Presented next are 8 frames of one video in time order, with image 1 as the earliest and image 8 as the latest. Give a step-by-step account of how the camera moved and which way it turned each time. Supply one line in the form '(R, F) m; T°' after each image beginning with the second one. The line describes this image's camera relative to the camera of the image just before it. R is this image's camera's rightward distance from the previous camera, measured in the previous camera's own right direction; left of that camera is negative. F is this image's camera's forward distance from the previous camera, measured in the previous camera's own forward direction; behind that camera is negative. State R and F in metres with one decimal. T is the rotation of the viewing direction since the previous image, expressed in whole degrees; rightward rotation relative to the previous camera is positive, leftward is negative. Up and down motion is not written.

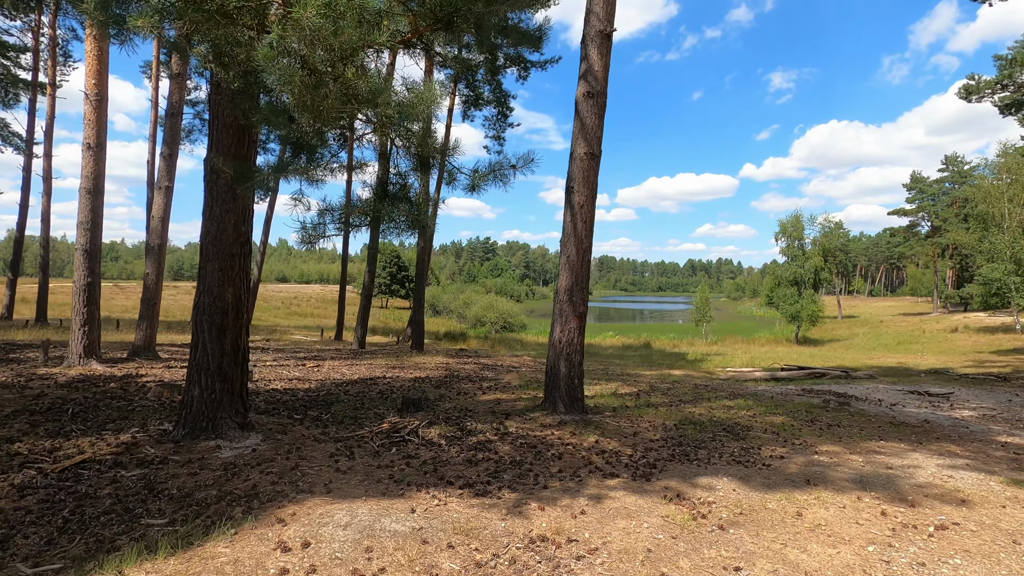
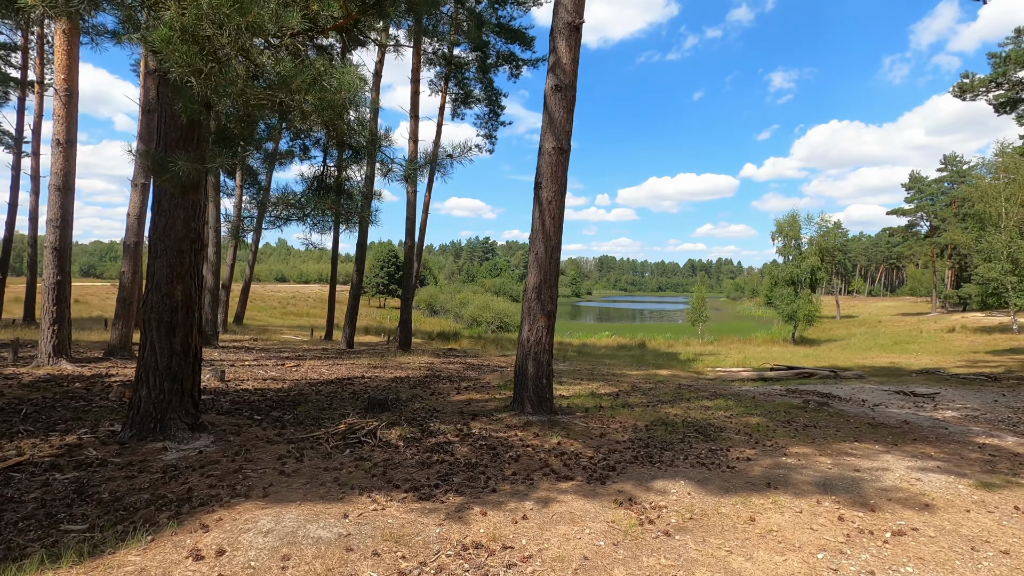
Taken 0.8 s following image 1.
(+0.5, +0.1) m; 0°
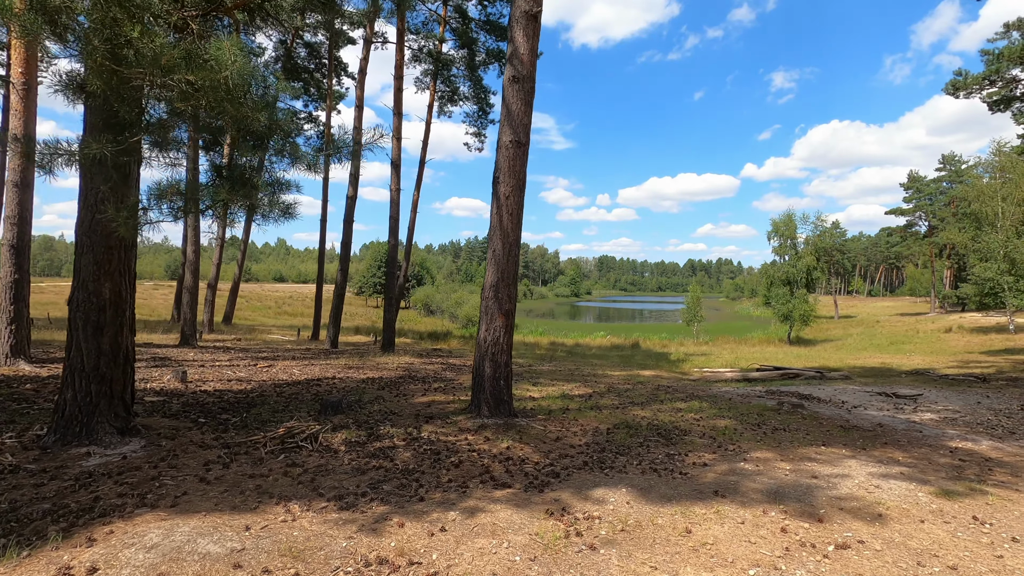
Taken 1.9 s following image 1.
(+0.6, +0.2) m; 0°
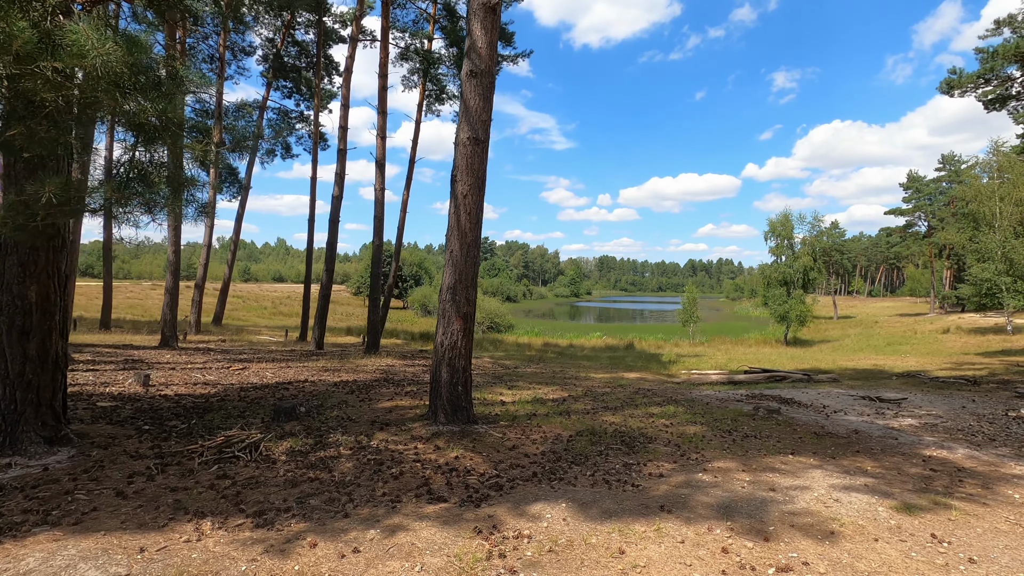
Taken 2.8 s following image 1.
(+0.6, +0.2) m; 0°
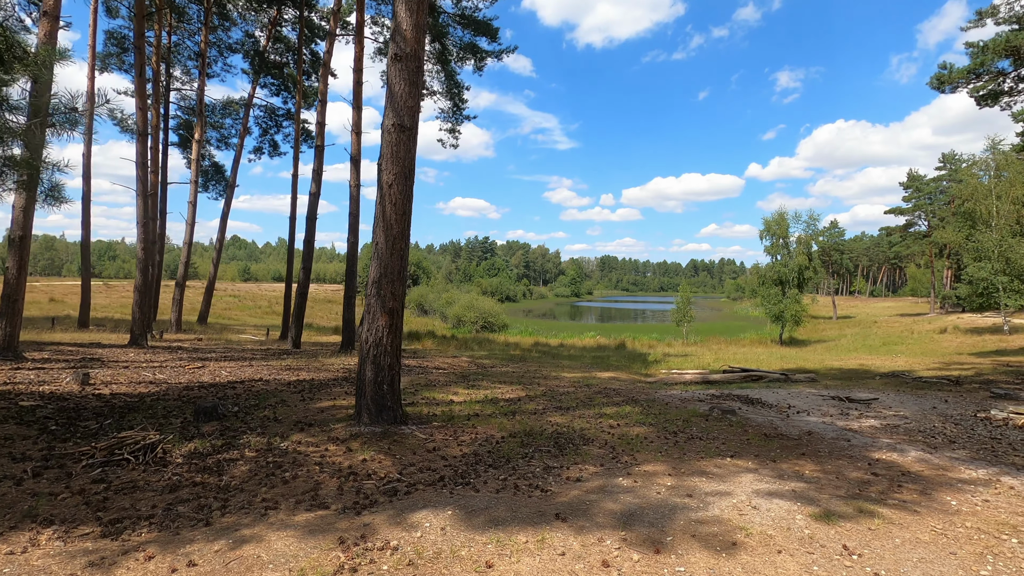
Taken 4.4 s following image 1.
(+0.9, +0.3) m; 0°
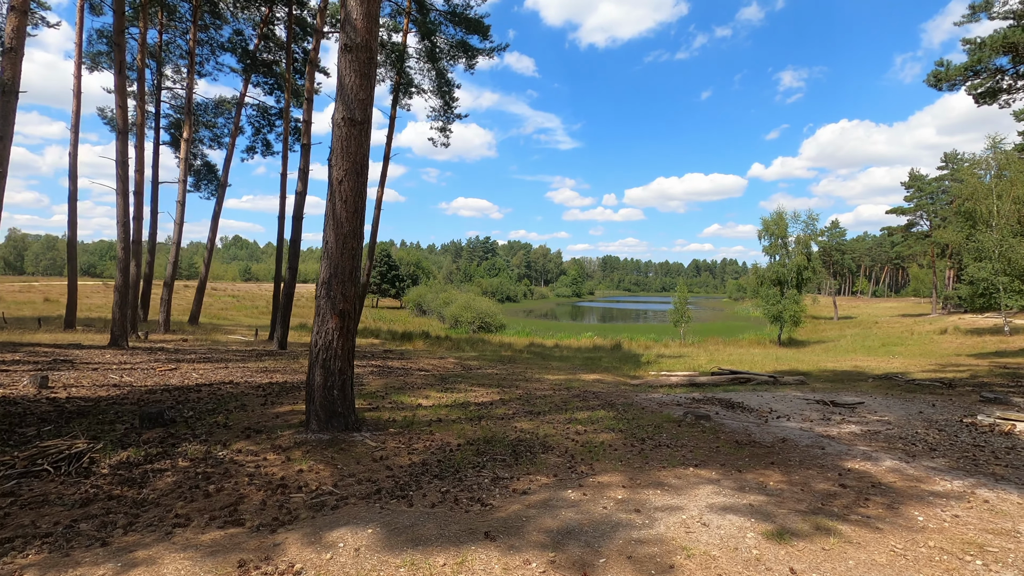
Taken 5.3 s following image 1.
(+0.5, +0.3) m; 0°
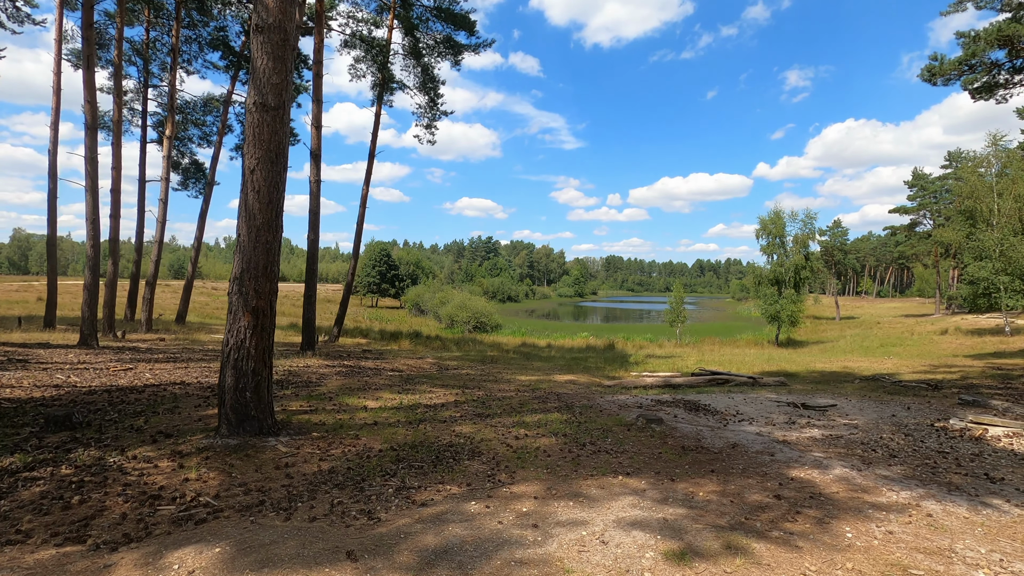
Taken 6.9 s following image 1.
(+0.9, +0.3) m; 0°
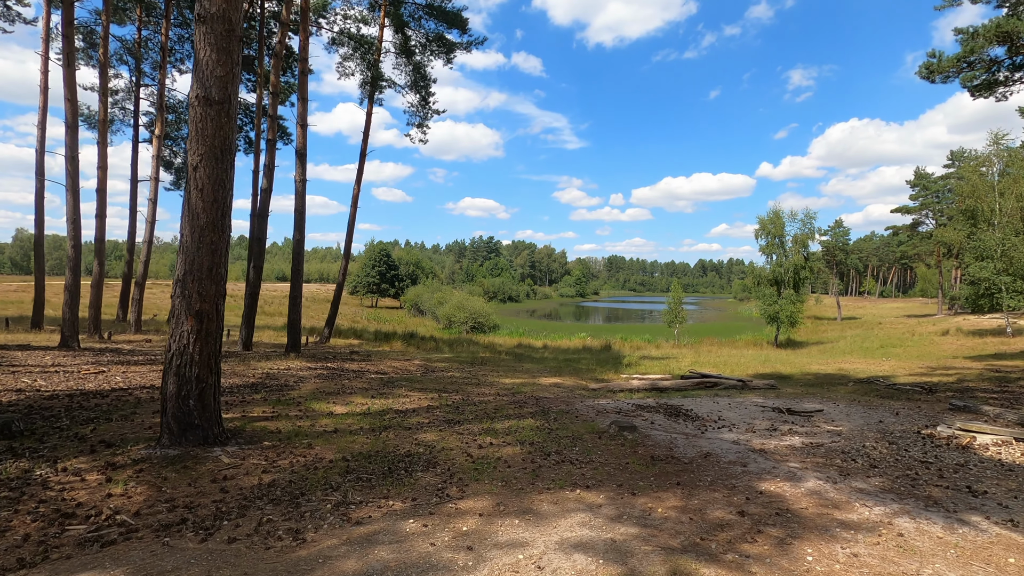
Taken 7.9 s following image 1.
(+0.5, +0.3) m; 0°
